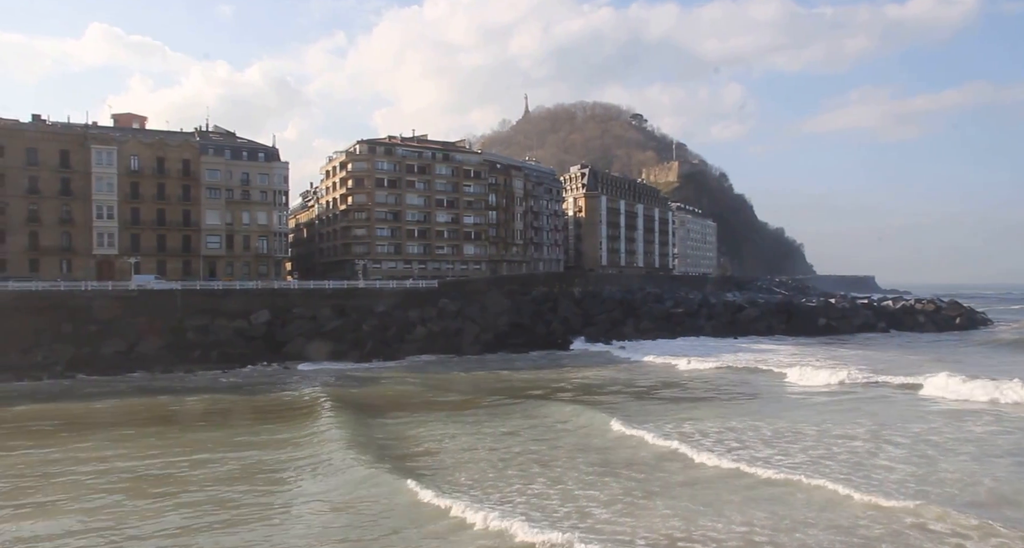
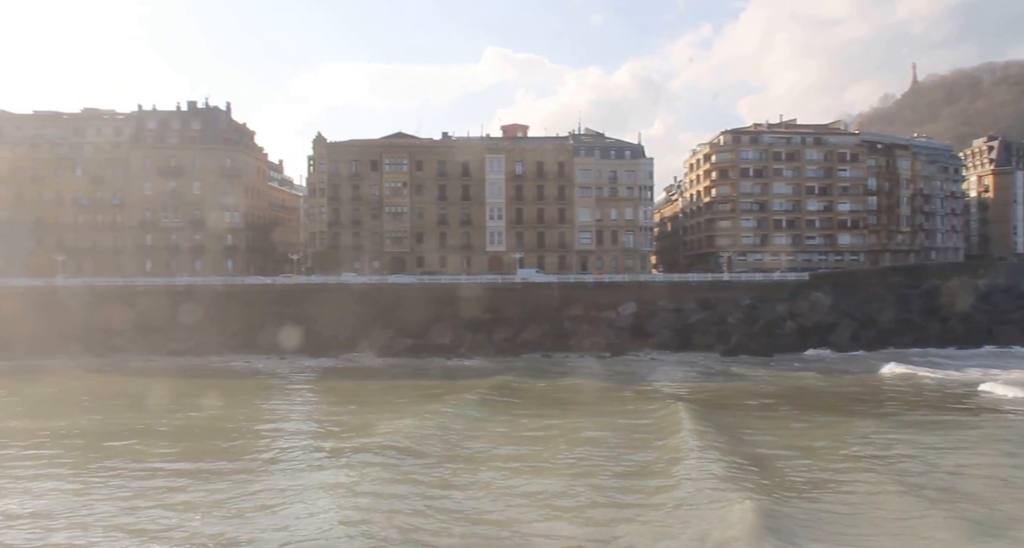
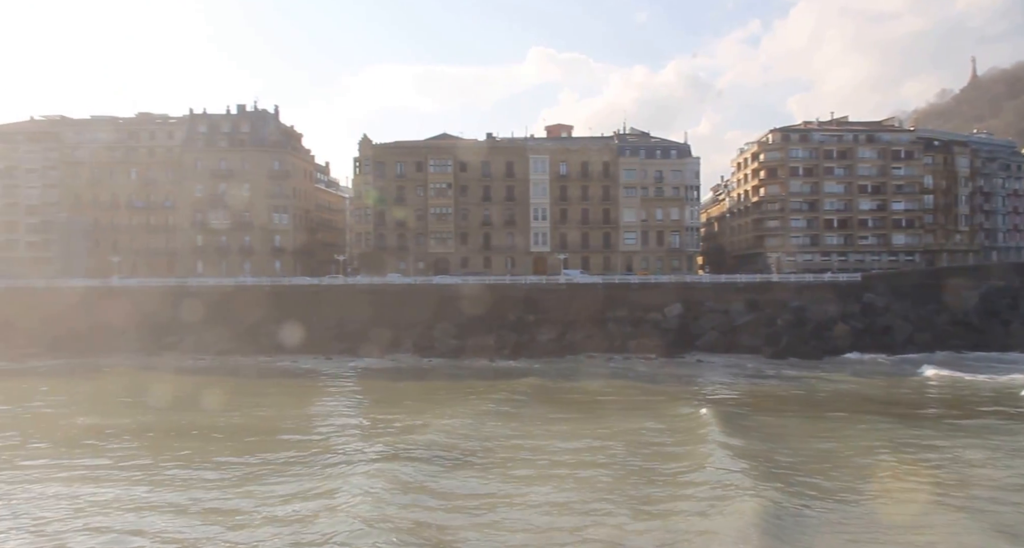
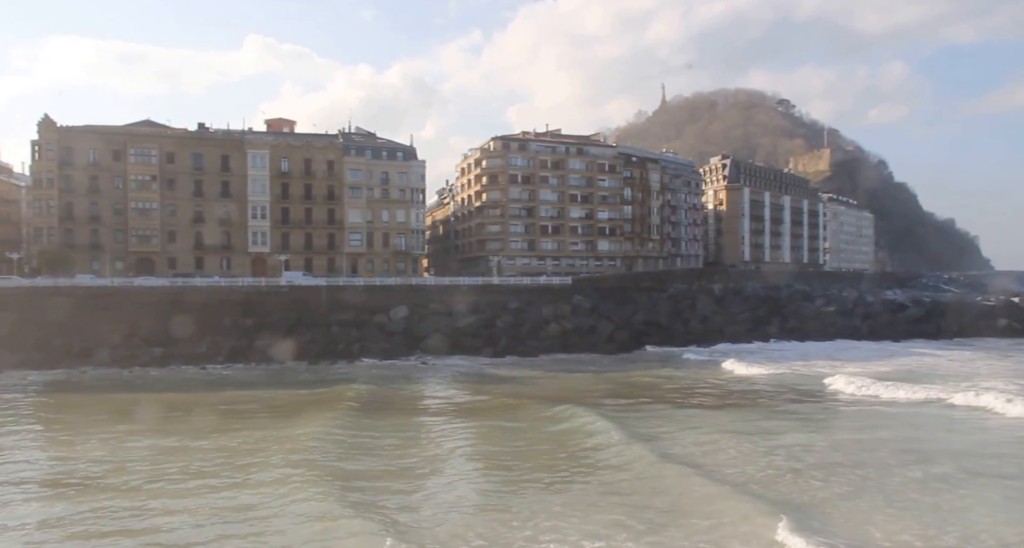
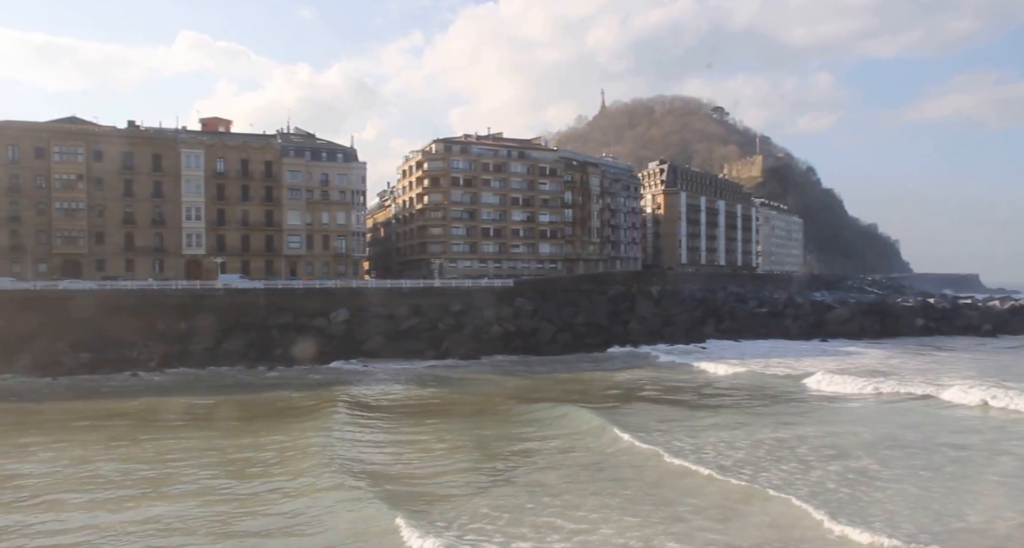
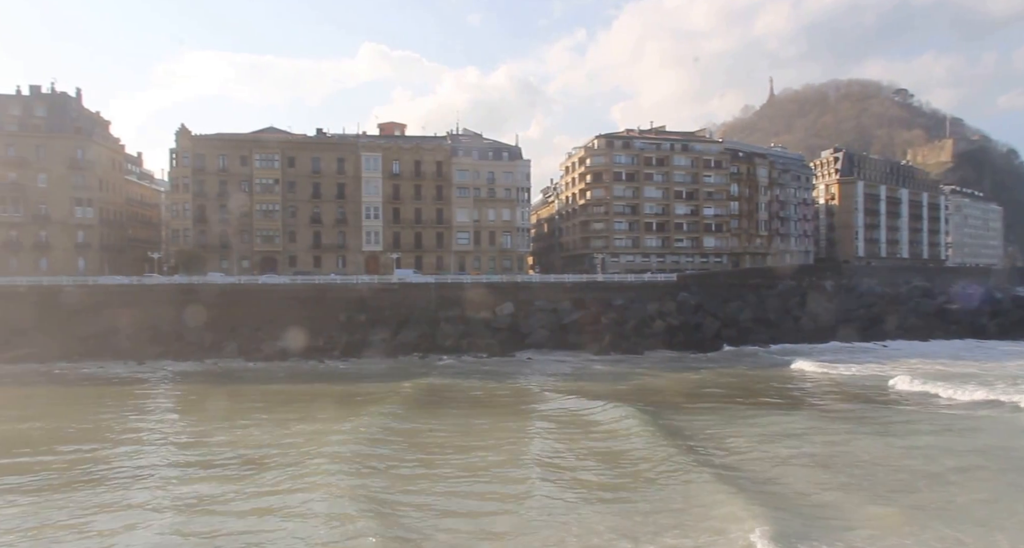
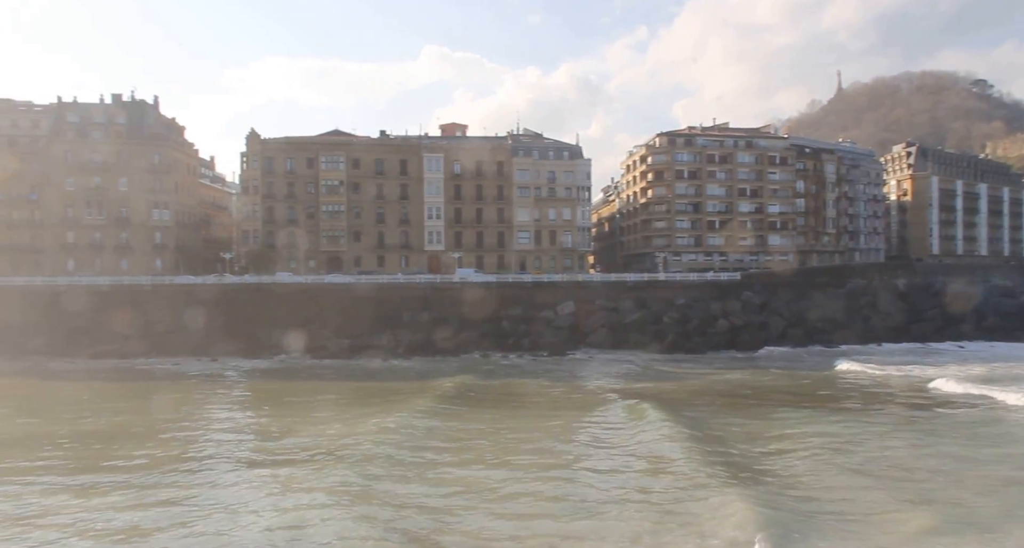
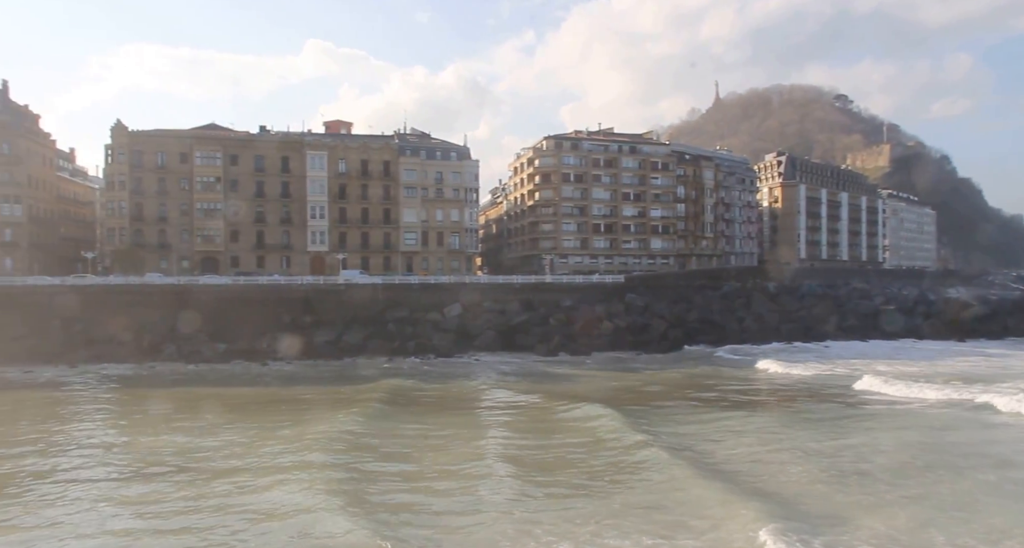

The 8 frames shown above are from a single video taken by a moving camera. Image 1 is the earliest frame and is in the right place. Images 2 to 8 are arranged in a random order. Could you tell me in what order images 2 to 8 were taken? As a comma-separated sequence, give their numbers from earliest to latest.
5, 4, 8, 6, 7, 2, 3
